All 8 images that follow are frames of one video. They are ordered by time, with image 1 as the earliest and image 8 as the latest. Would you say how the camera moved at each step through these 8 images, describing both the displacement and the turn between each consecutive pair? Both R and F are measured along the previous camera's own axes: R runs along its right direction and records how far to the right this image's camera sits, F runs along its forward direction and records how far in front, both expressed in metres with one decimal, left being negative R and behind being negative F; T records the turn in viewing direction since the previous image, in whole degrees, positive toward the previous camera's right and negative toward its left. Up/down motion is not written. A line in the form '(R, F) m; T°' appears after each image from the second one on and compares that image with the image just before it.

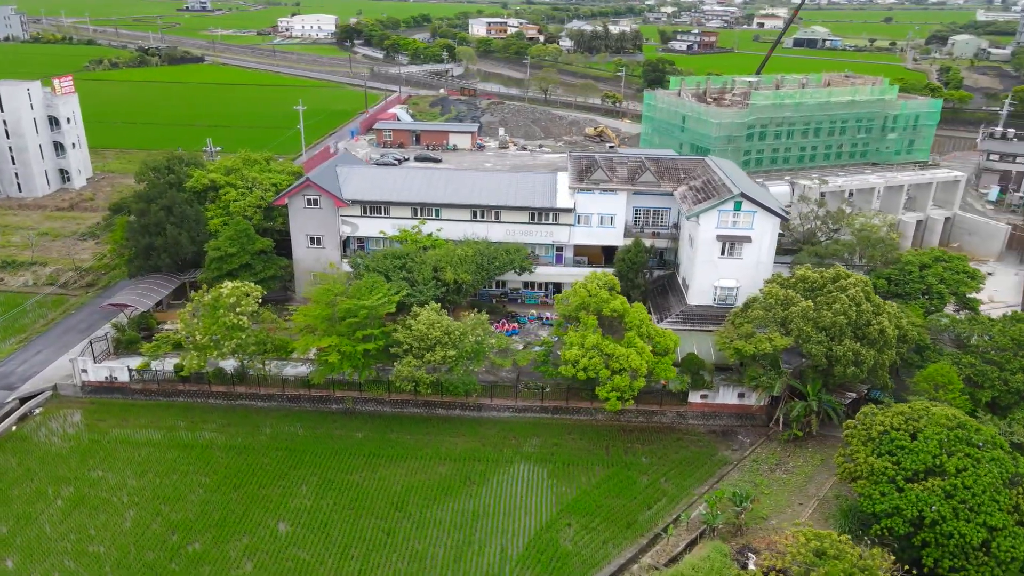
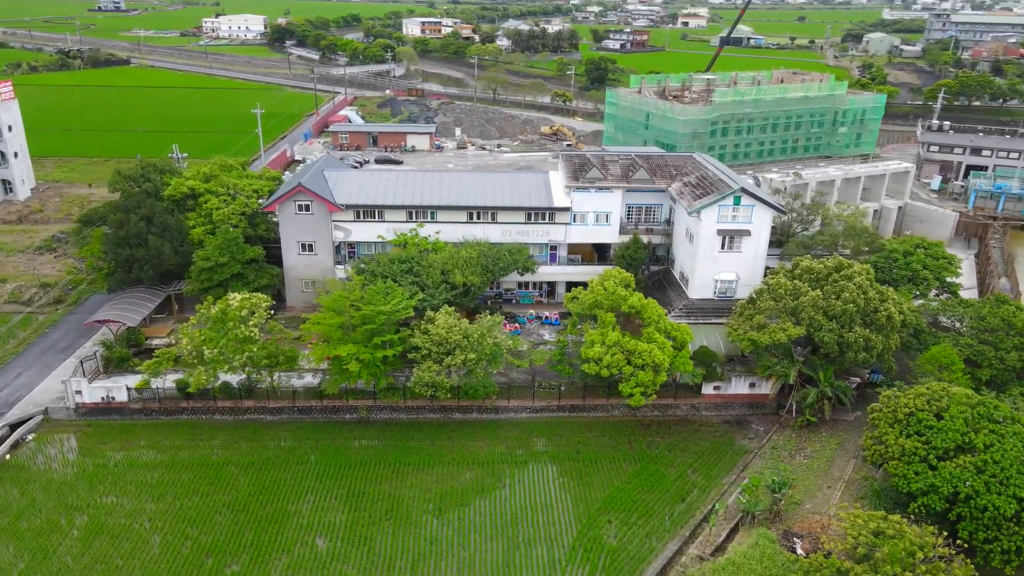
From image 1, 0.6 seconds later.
(-2.9, +0.2) m; +5°
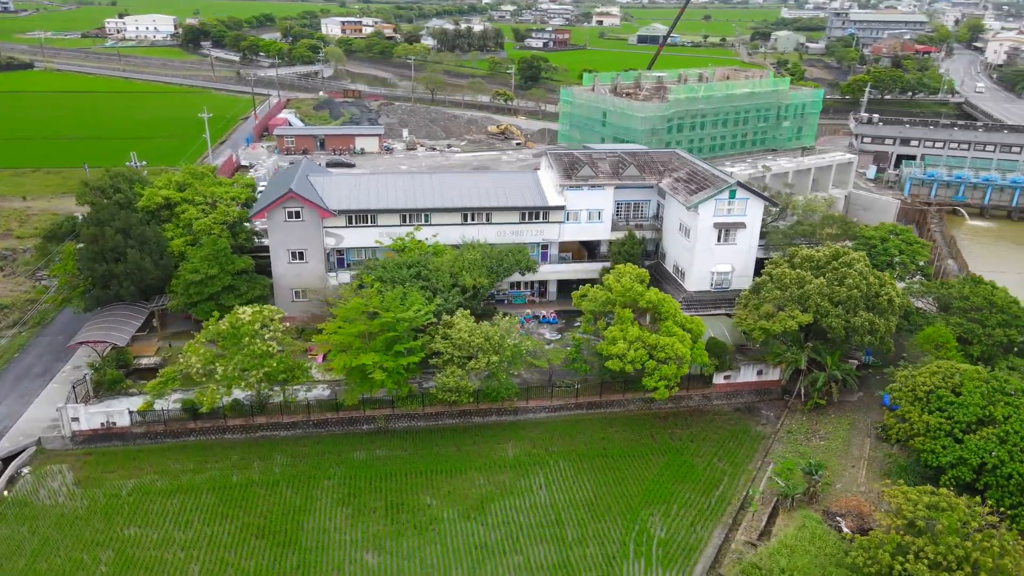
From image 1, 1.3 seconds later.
(-3.4, +0.3) m; +6°
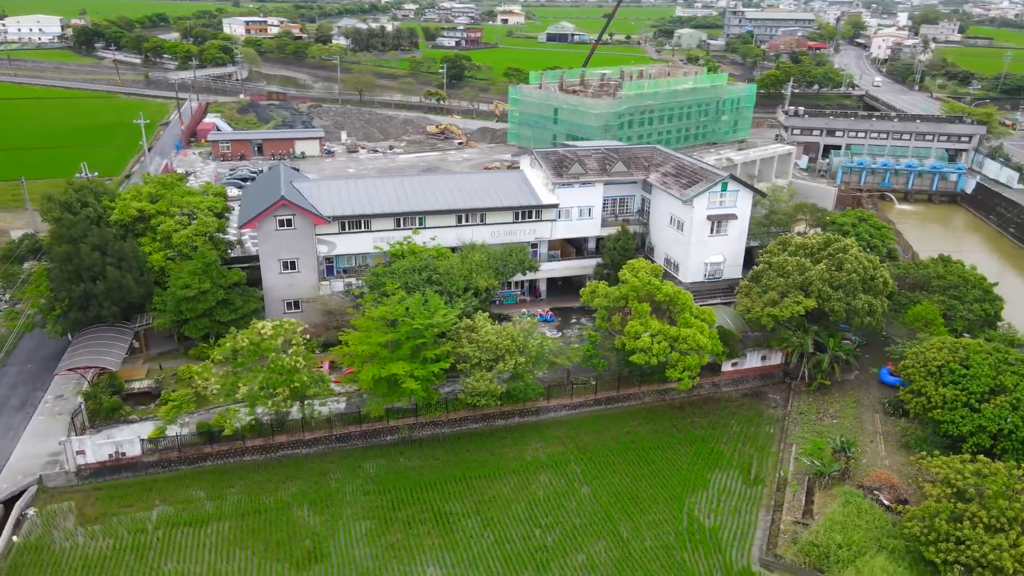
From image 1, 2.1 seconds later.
(-3.8, +0.4) m; +7°
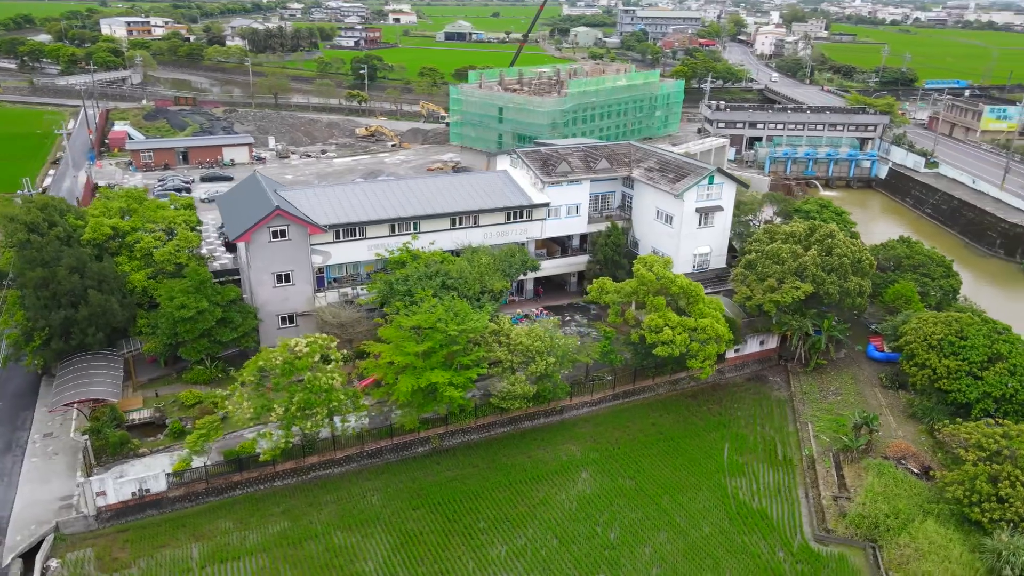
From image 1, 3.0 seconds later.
(-4.2, +0.5) m; +8°
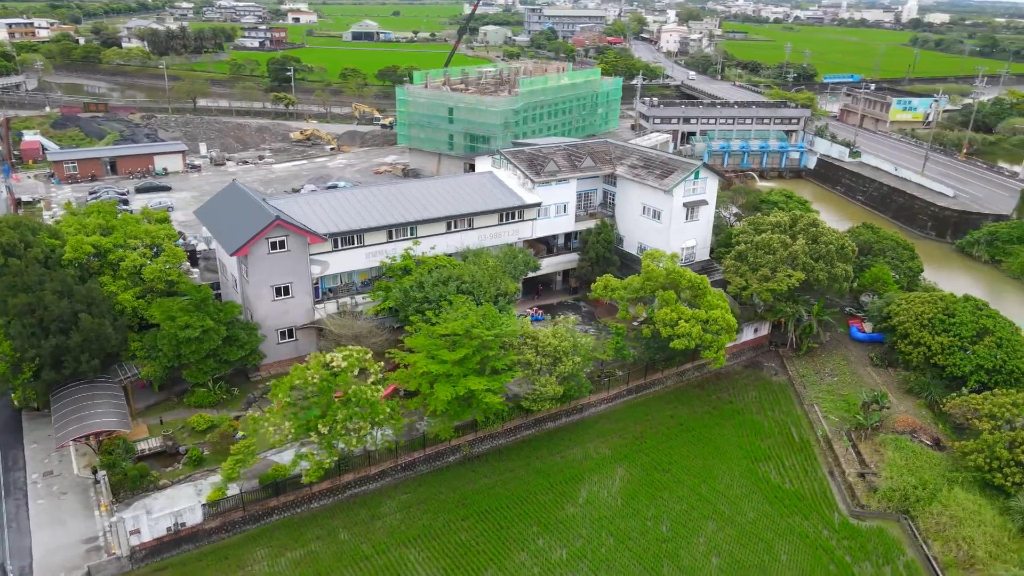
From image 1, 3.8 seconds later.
(-3.8, +0.4) m; +7°
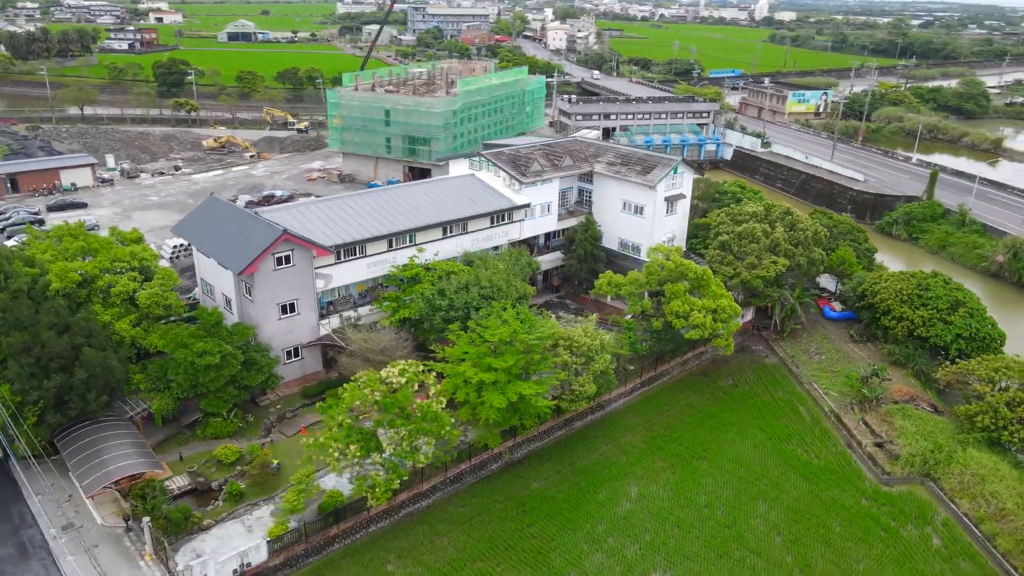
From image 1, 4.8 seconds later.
(-4.7, +0.5) m; +9°
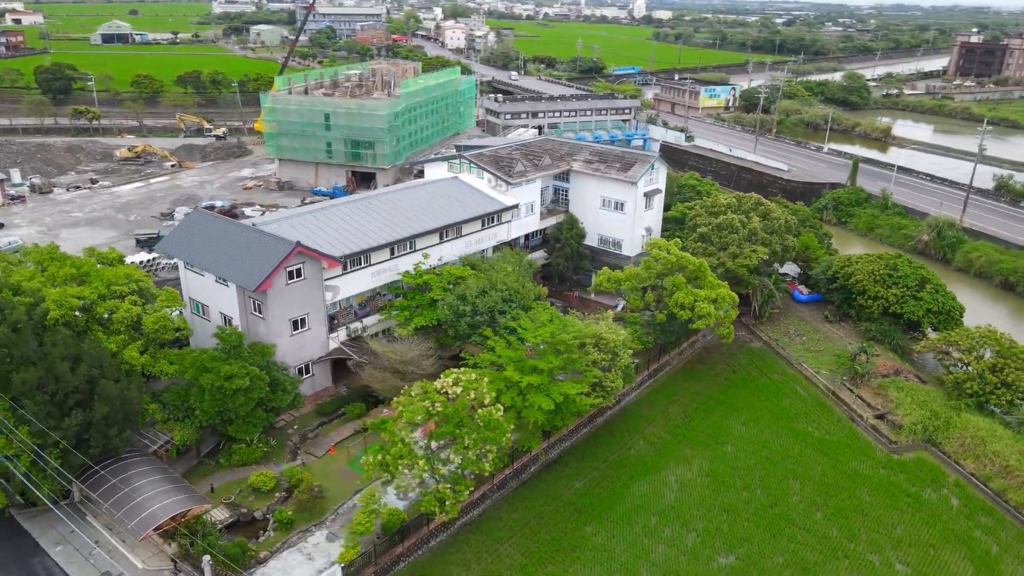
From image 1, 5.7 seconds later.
(-4.2, +0.4) m; +8°
